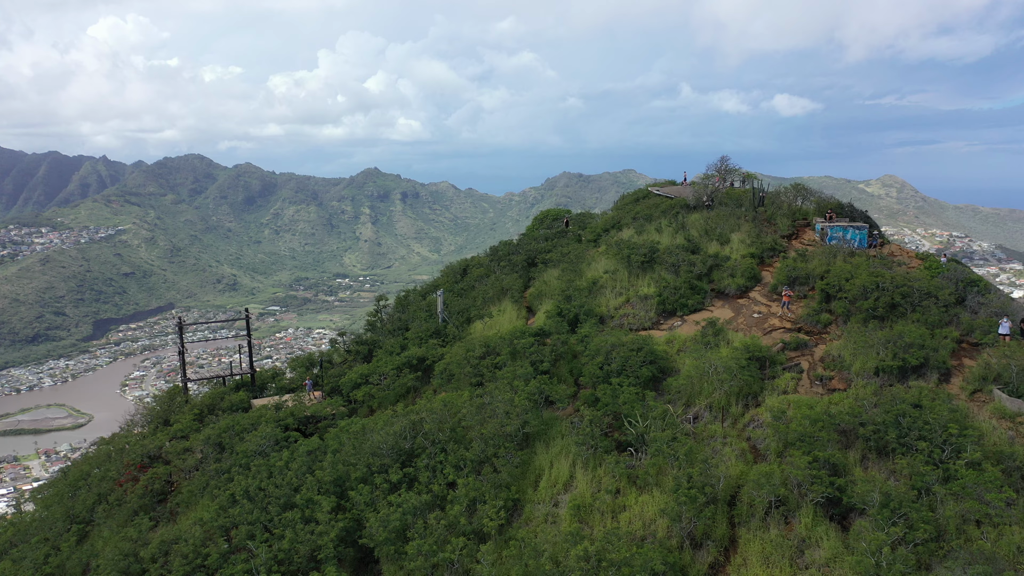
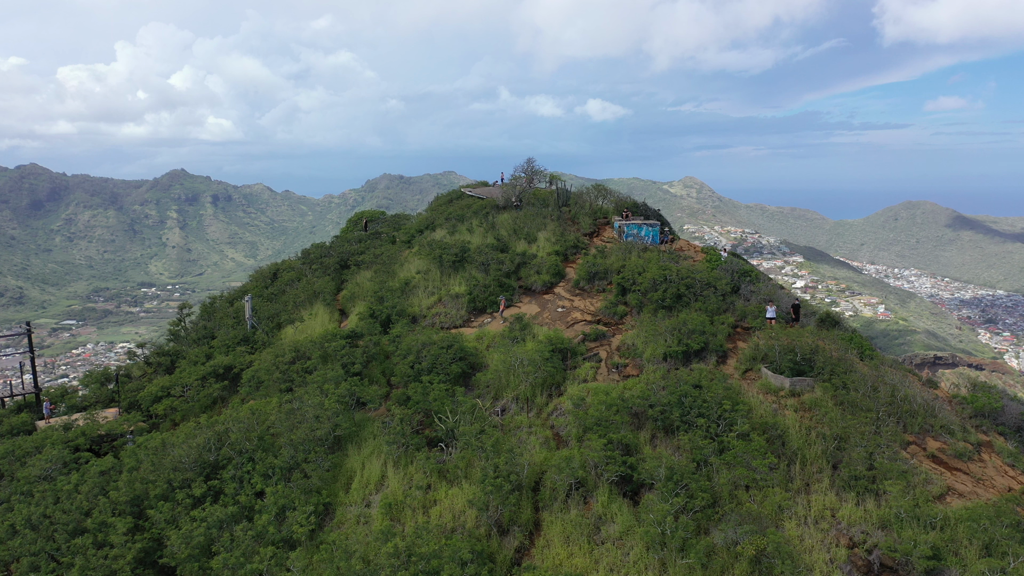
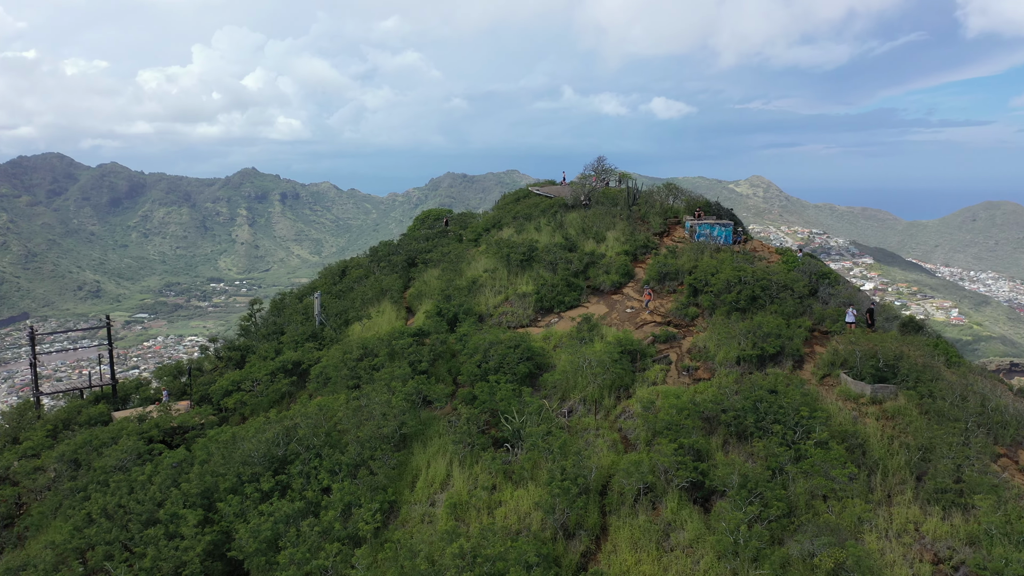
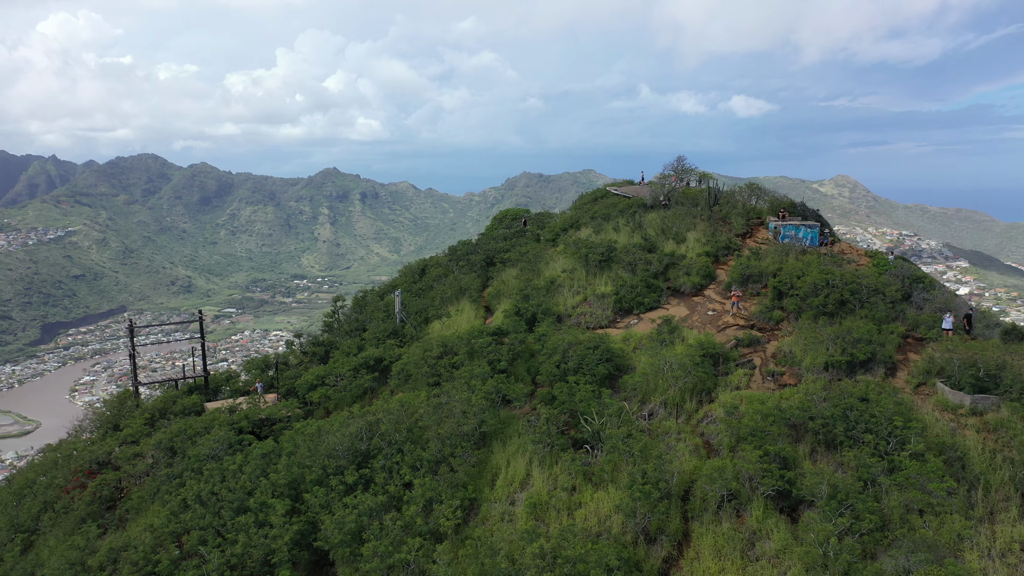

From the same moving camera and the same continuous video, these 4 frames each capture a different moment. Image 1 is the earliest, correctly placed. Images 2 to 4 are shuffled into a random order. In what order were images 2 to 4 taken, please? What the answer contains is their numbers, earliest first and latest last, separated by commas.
4, 3, 2
